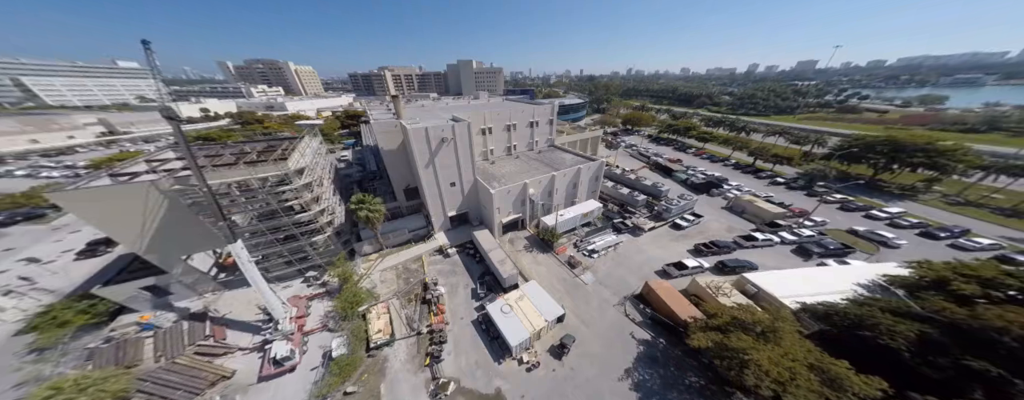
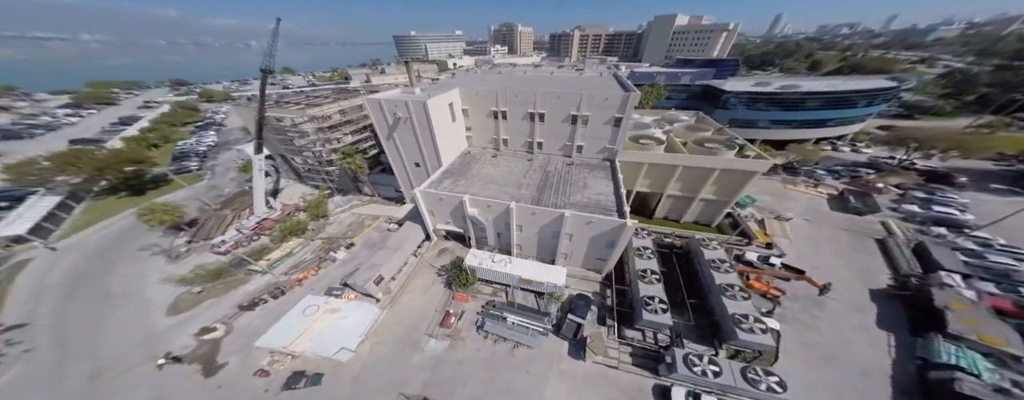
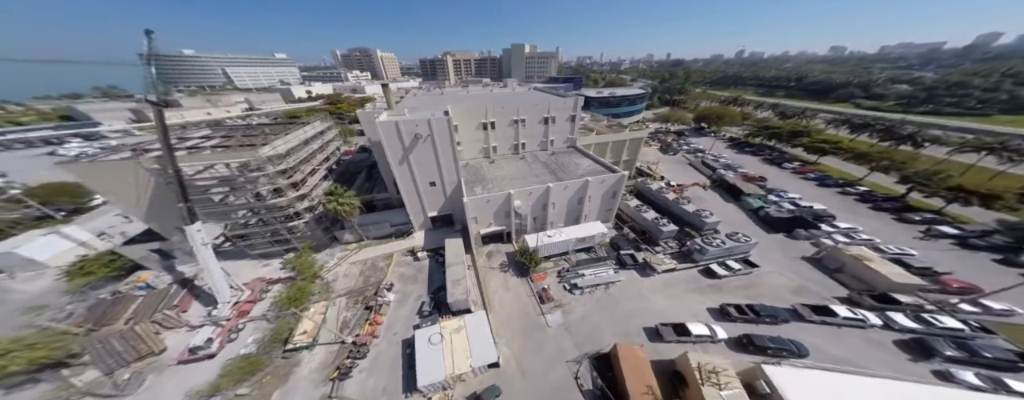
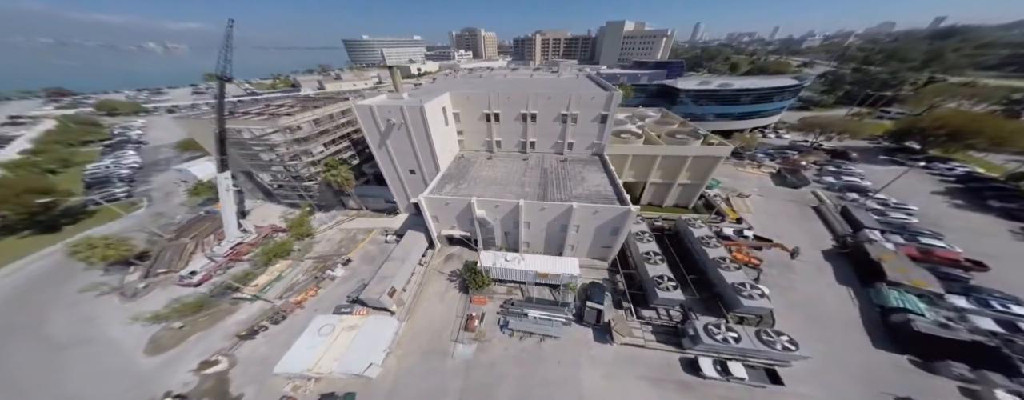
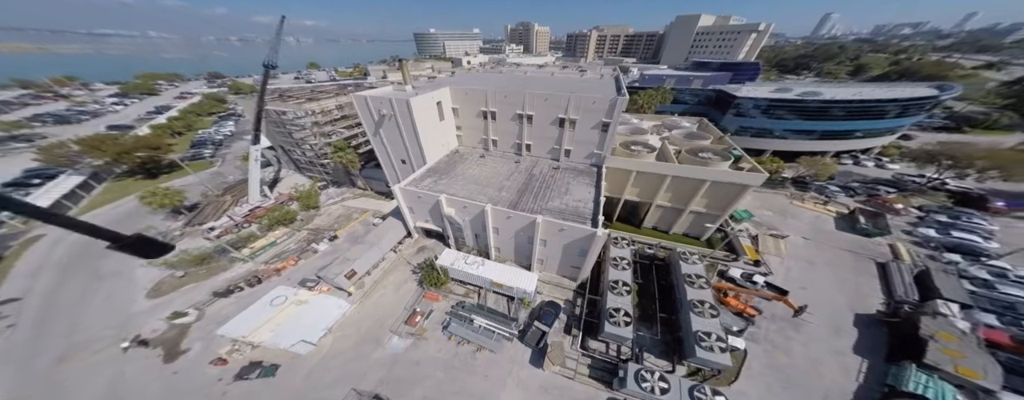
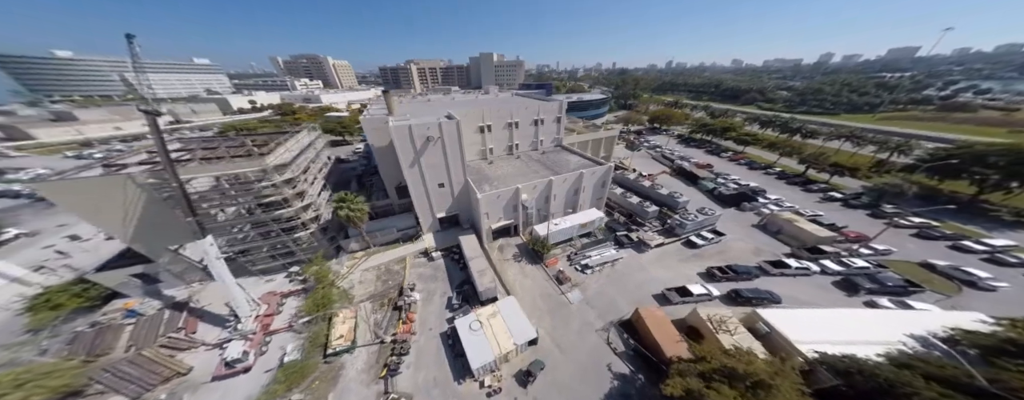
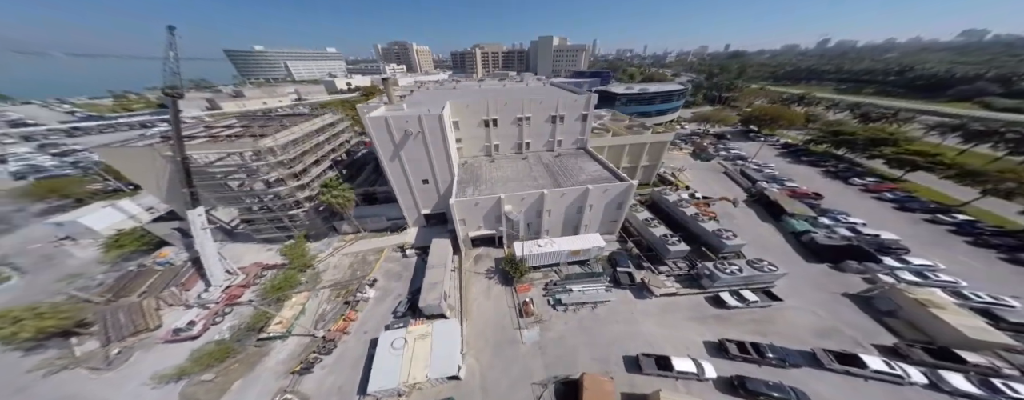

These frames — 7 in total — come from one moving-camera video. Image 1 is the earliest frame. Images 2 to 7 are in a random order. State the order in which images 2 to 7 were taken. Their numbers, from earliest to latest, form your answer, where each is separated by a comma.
6, 3, 7, 4, 2, 5
